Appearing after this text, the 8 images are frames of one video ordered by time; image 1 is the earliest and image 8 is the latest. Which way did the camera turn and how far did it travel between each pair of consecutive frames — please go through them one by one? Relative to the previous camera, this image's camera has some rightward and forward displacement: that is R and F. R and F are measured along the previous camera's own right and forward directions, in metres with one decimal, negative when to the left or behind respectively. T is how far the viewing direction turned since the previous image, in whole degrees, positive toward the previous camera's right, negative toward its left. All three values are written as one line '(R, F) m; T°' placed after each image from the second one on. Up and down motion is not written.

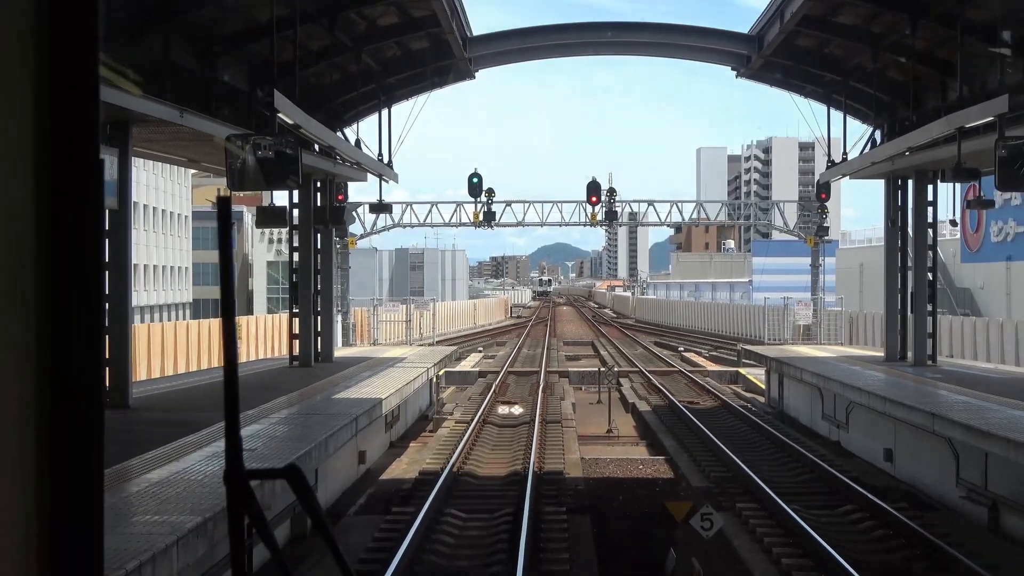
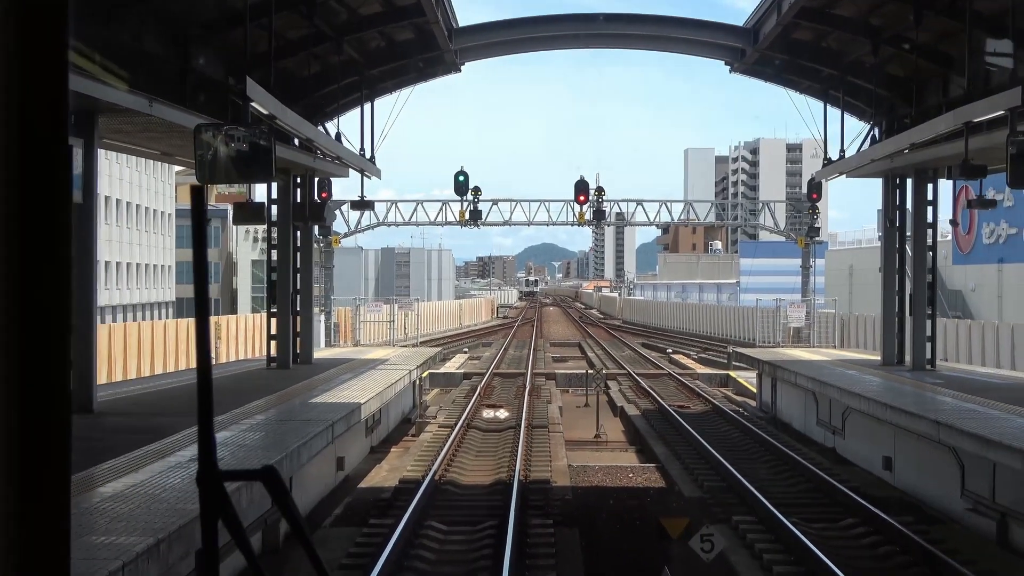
(0.0, +0.4) m; +1°
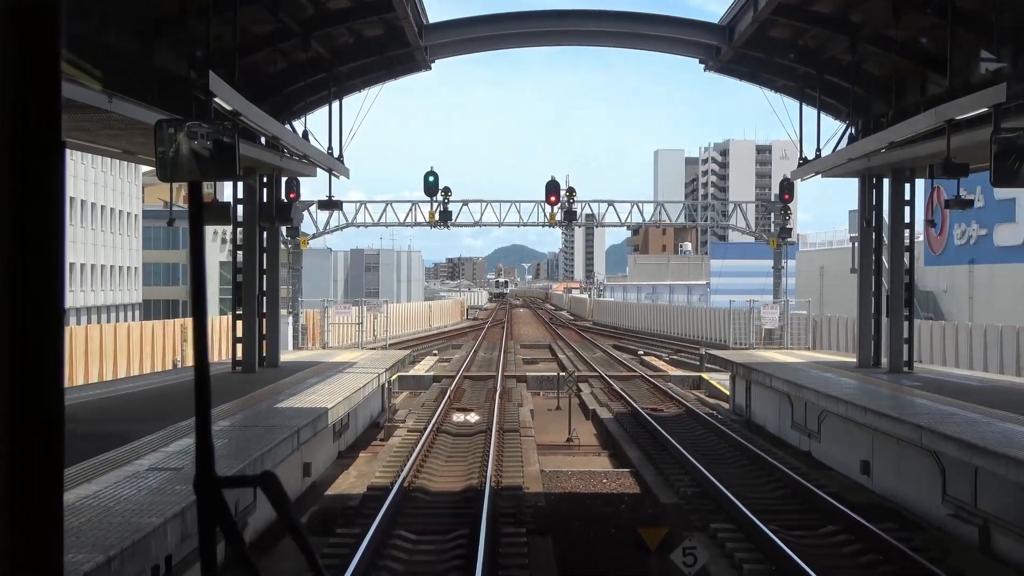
(0.0, +0.2) m; +2°
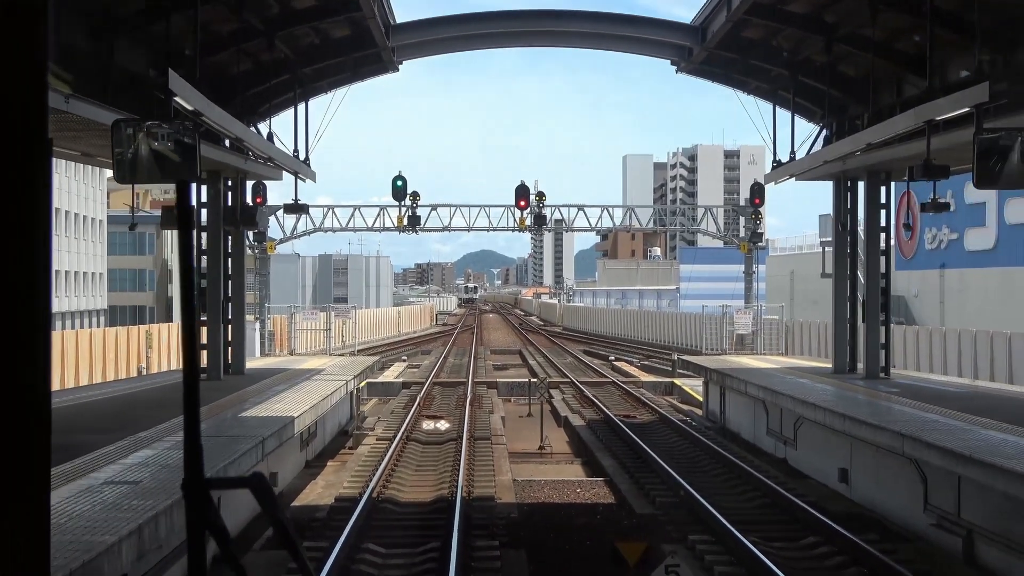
(0.0, +0.2) m; +2°
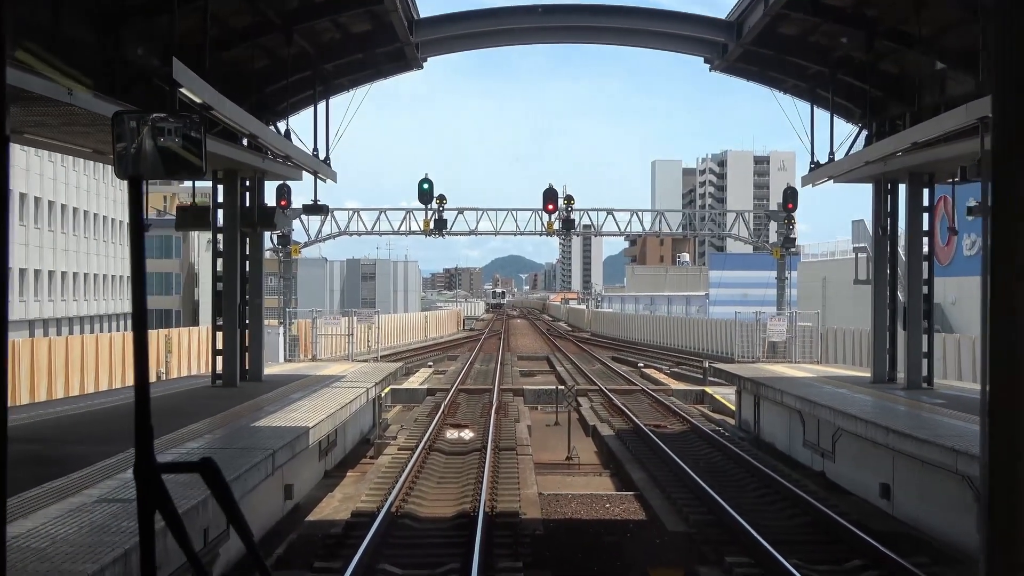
(0.0, +0.4) m; -2°
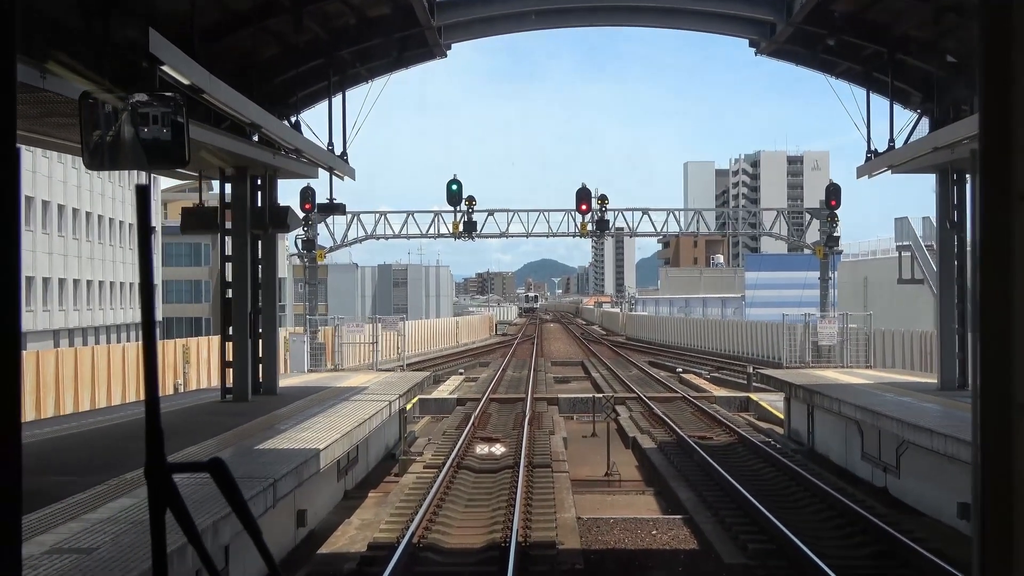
(0.0, +0.9) m; -2°
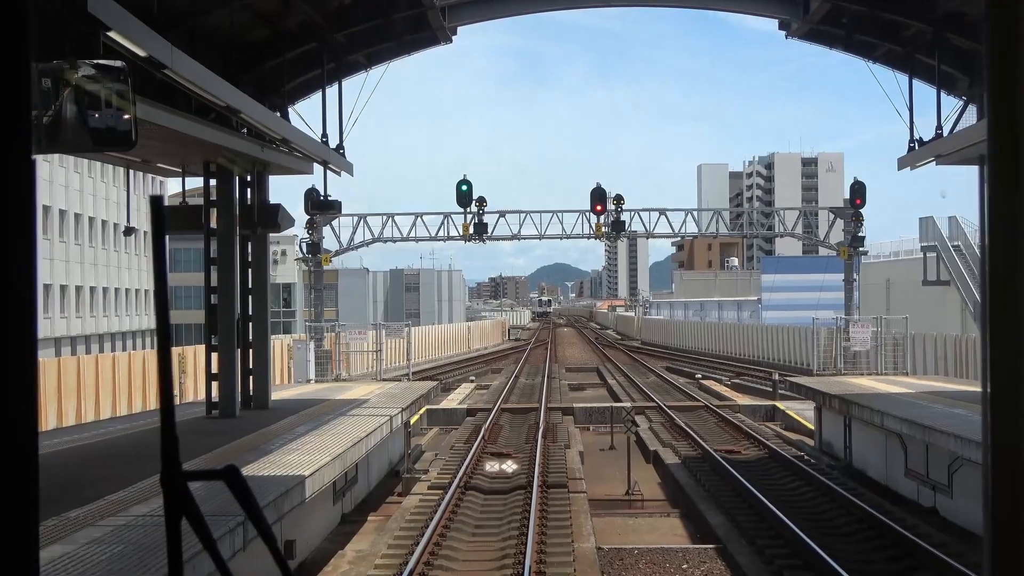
(0.0, +0.9) m; -1°
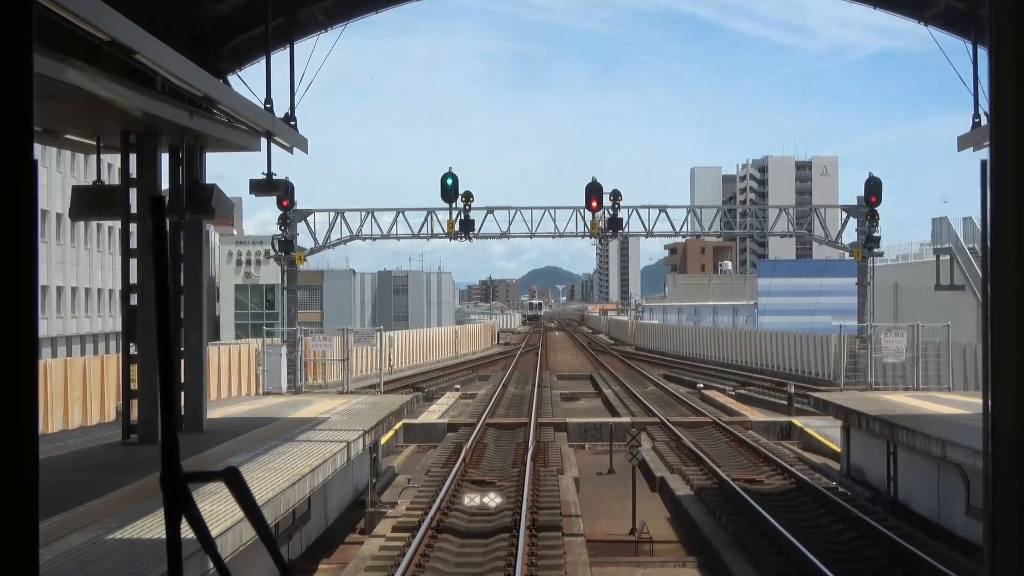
(+0.1, +1.7) m; +1°
